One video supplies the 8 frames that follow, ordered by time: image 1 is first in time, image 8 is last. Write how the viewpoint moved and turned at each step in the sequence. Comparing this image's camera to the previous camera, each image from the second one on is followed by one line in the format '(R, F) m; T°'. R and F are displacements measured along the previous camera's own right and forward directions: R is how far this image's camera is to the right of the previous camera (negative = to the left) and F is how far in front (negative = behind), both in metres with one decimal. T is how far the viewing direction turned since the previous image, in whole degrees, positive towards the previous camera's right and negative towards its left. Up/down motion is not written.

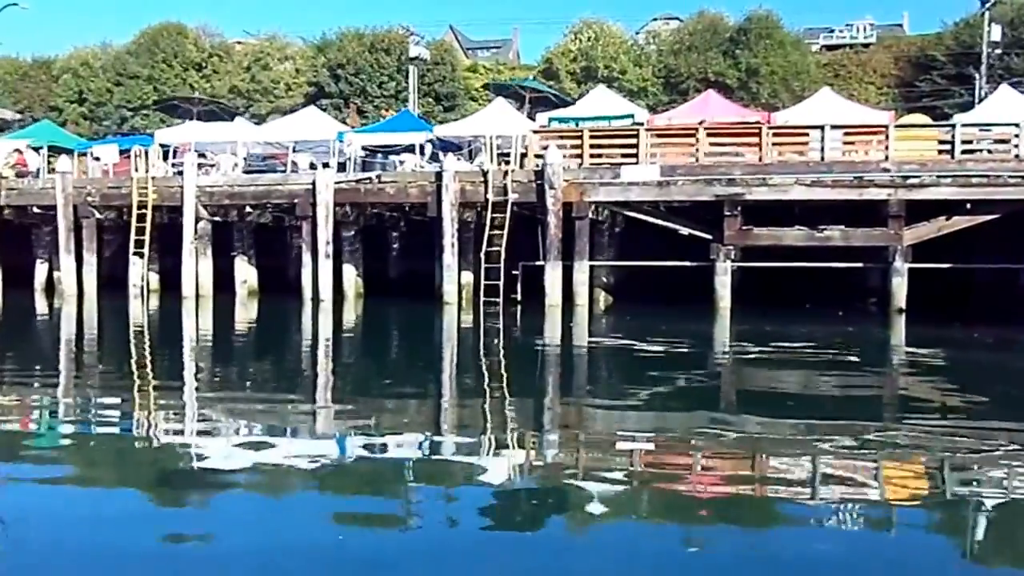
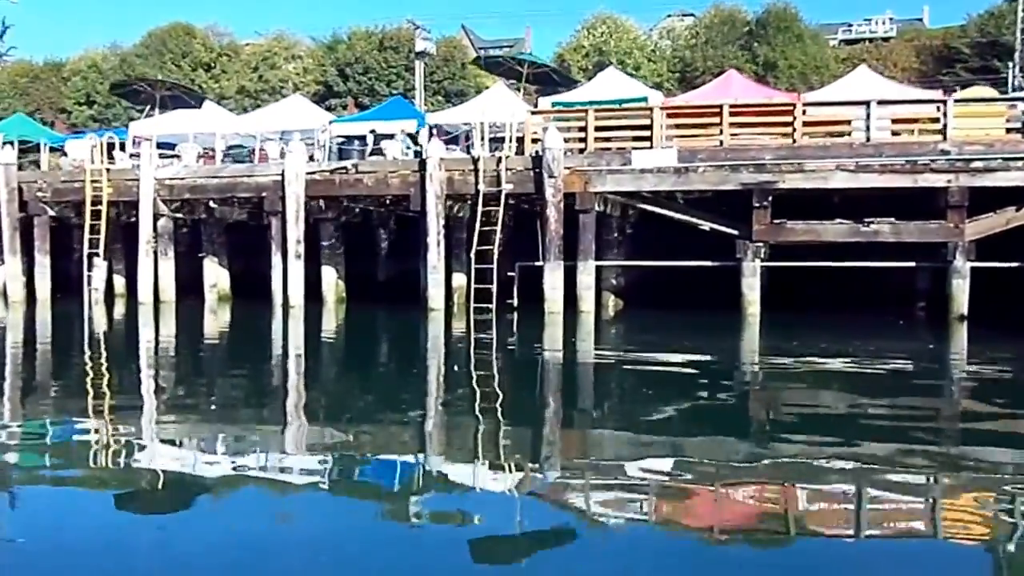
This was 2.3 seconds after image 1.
(+0.3, +2.6) m; -1°
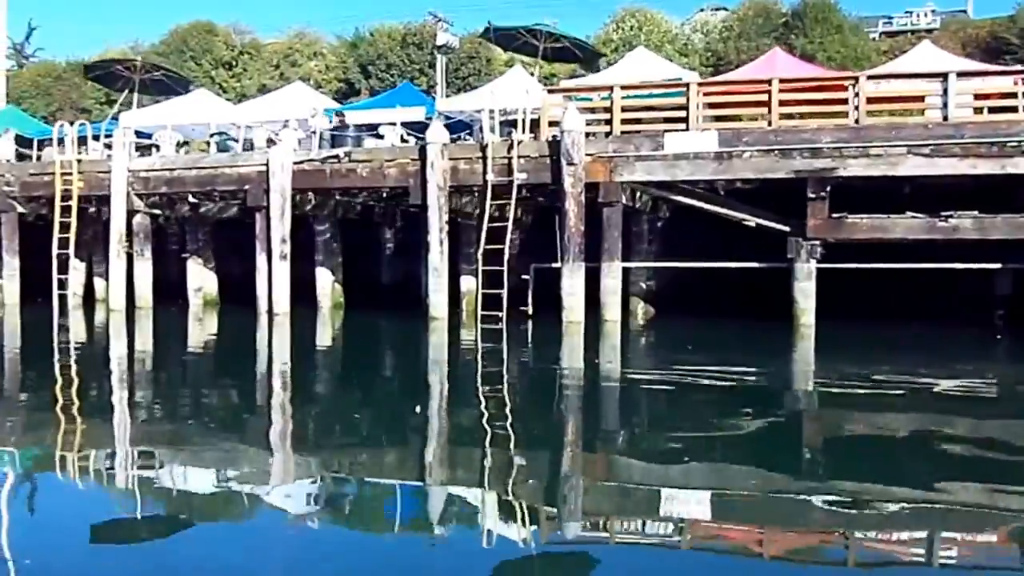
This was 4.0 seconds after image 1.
(+0.2, +2.3) m; -2°
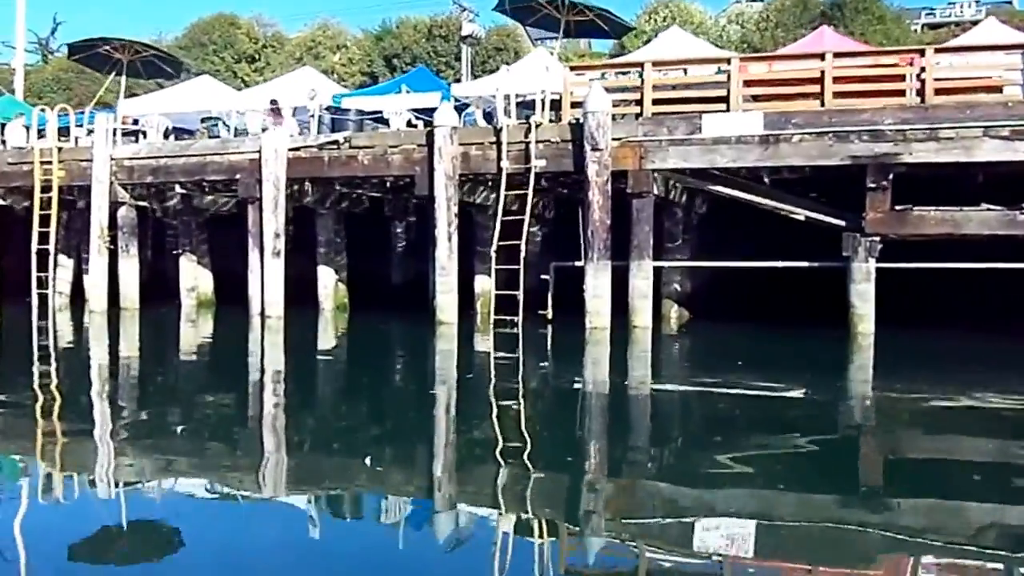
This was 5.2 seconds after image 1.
(+0.1, +1.6) m; -1°
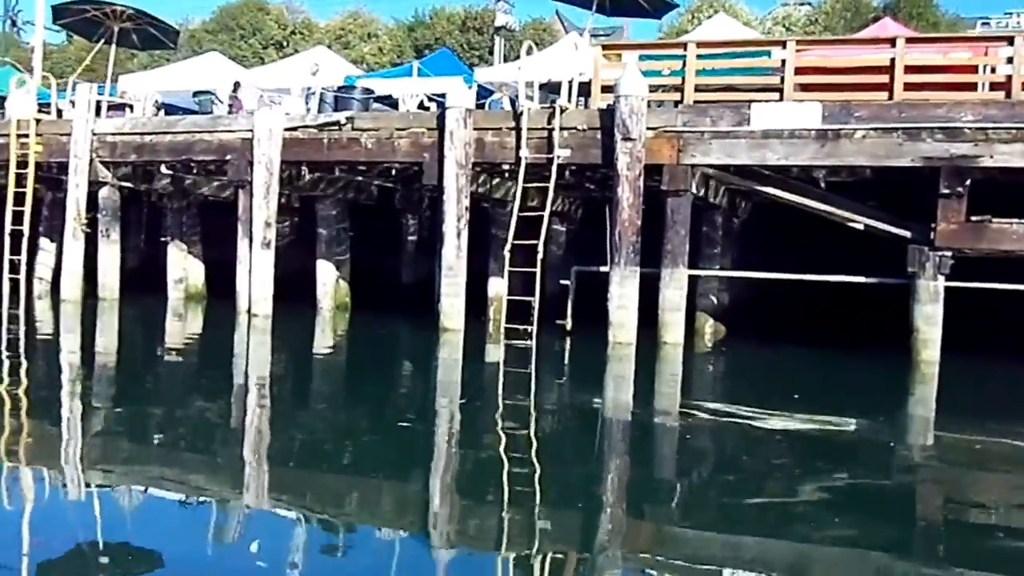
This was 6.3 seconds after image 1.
(+0.1, +1.5) m; -1°
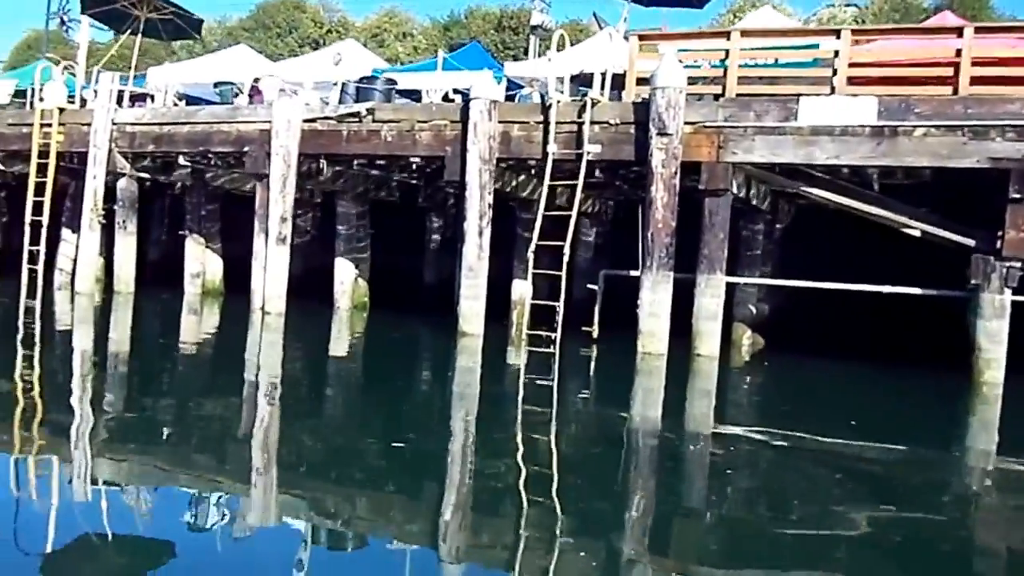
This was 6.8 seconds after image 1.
(+0.1, +0.7) m; -2°
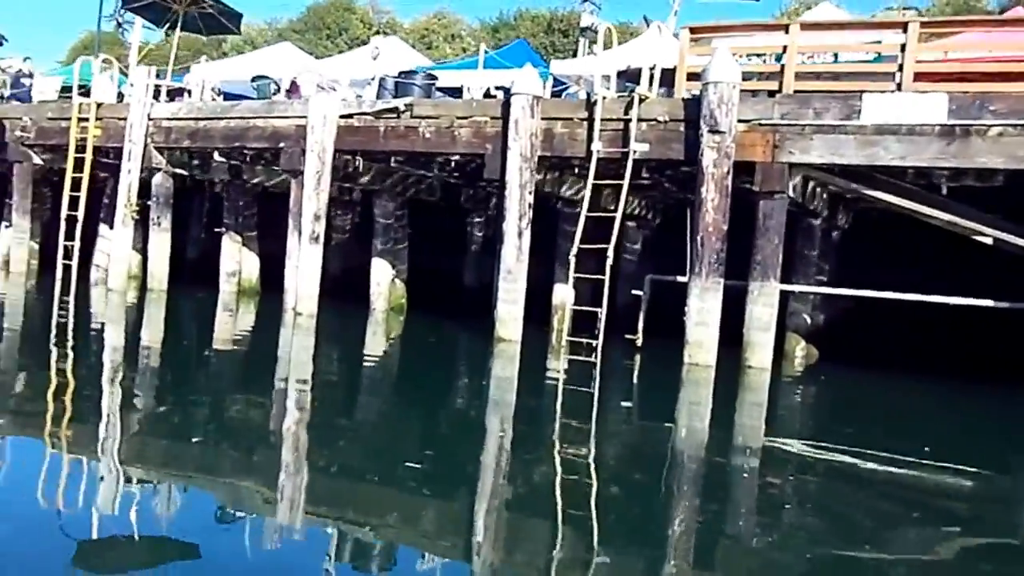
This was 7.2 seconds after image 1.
(0.0, +0.5) m; -2°
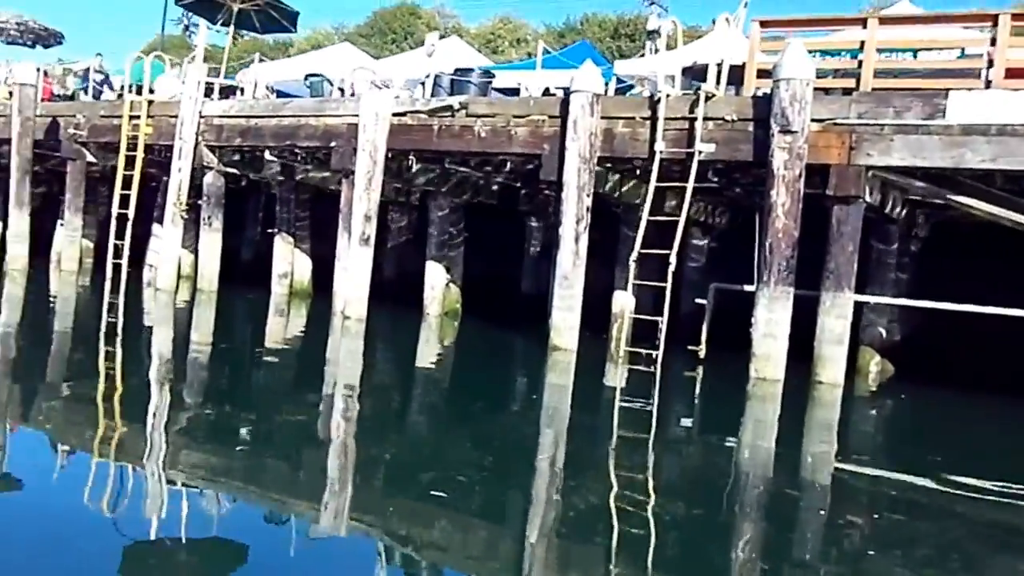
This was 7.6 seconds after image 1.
(+0.1, +0.5) m; -3°
